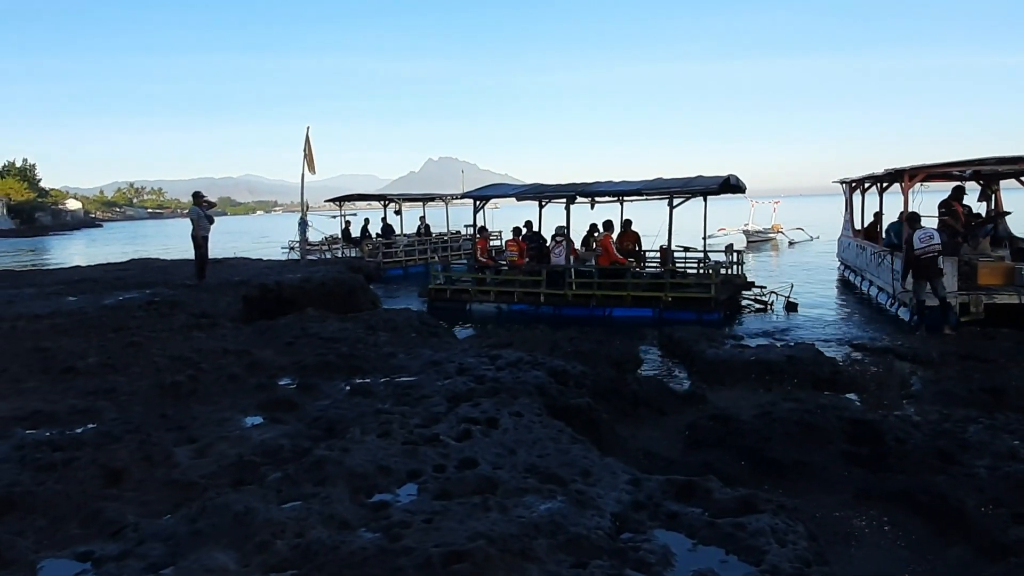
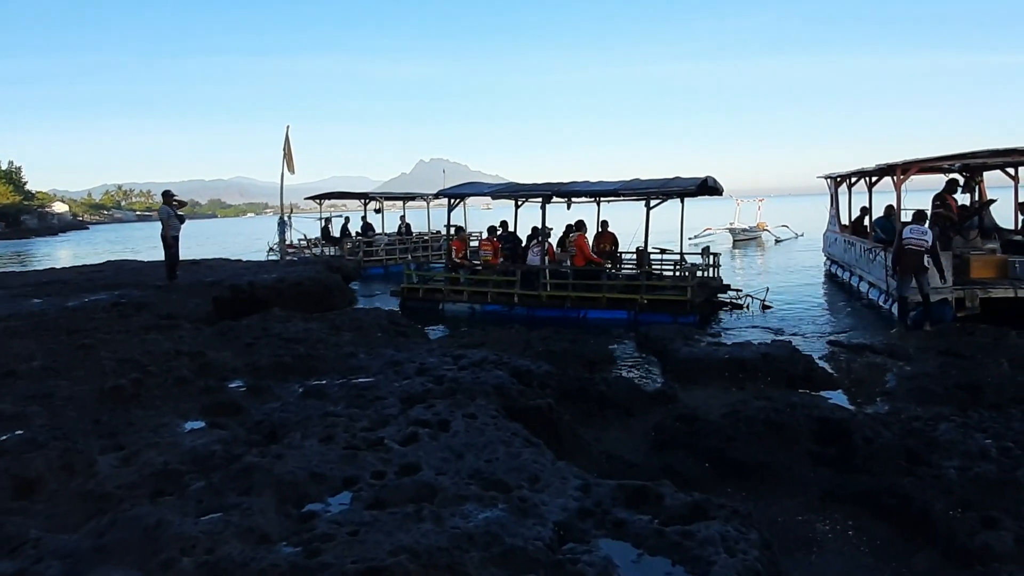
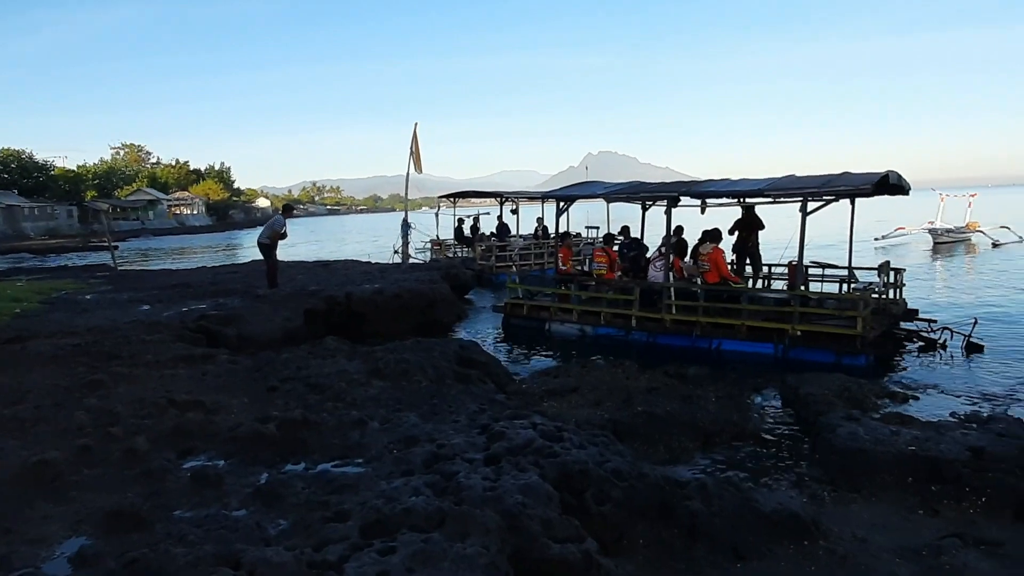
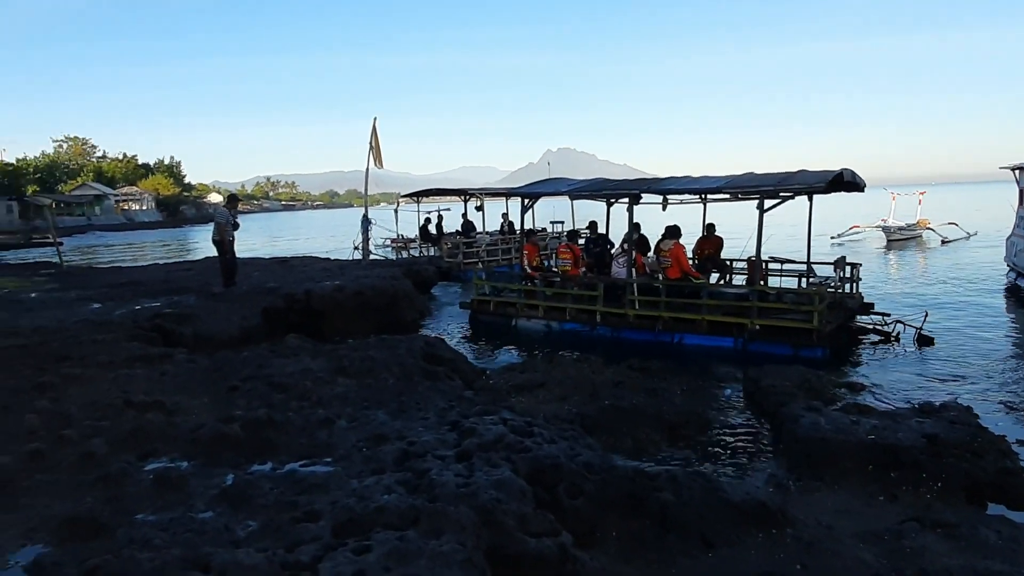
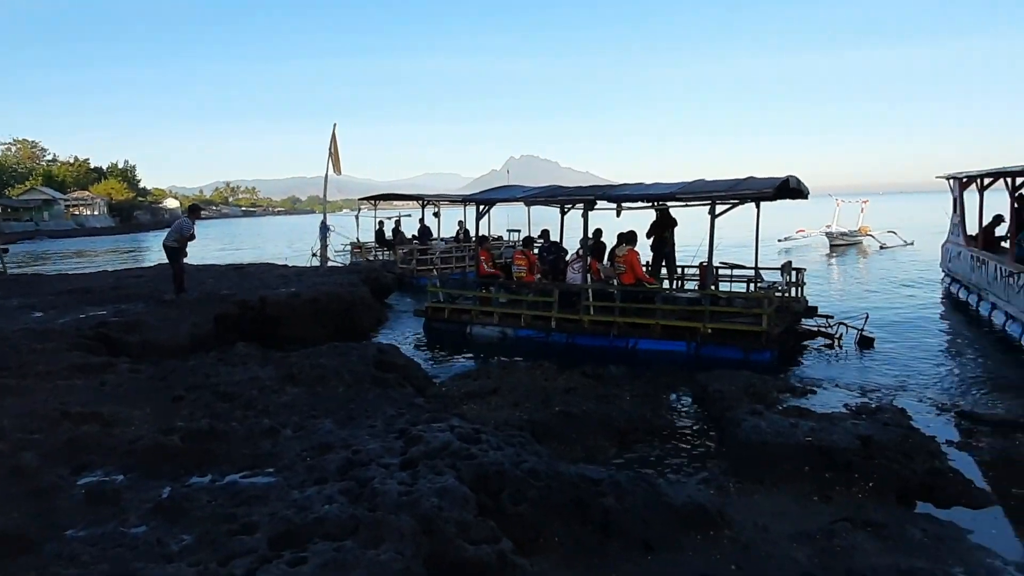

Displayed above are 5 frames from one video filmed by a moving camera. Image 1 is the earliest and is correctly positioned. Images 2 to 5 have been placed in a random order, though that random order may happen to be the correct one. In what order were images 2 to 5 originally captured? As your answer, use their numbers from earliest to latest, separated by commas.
2, 4, 3, 5
